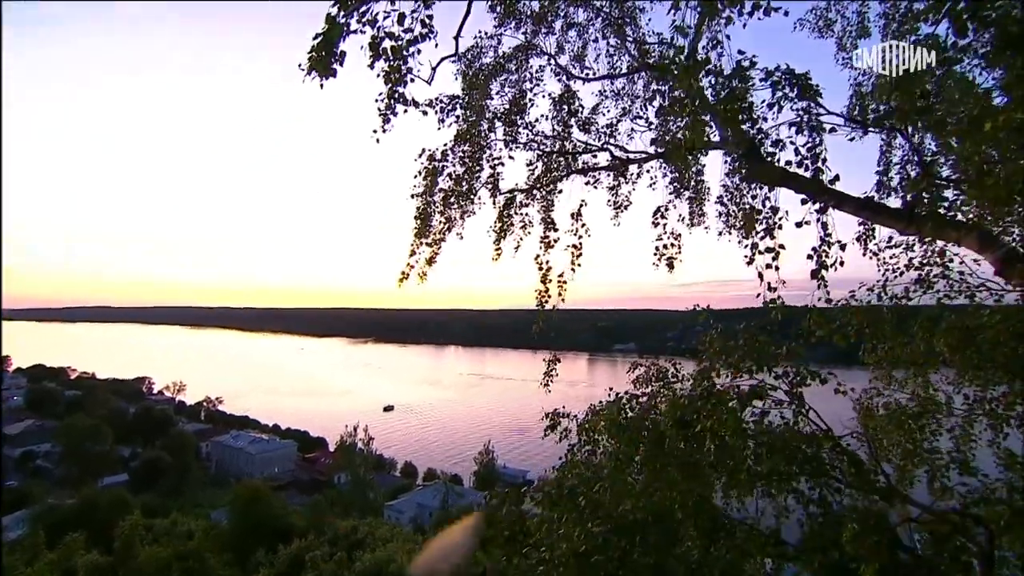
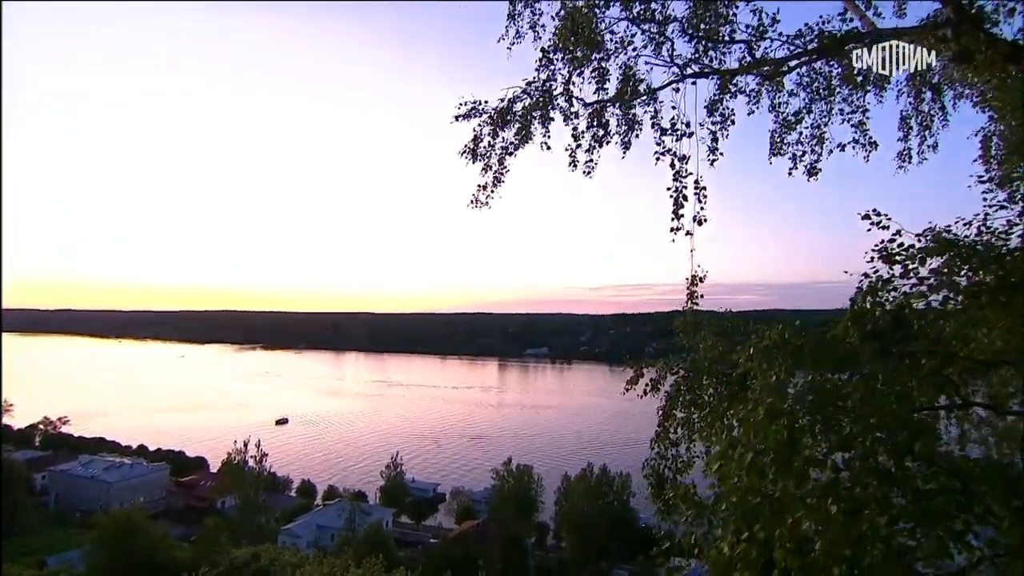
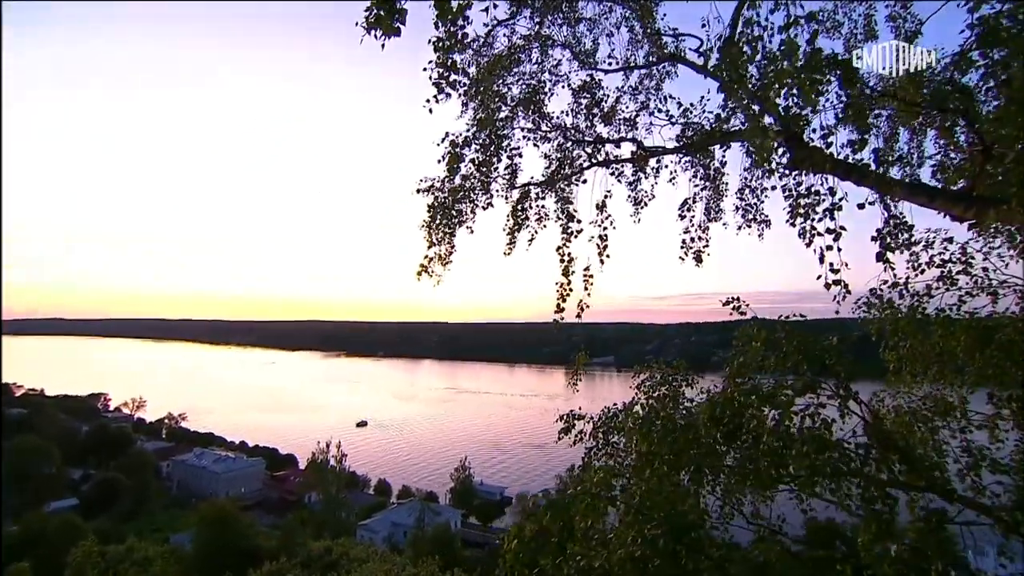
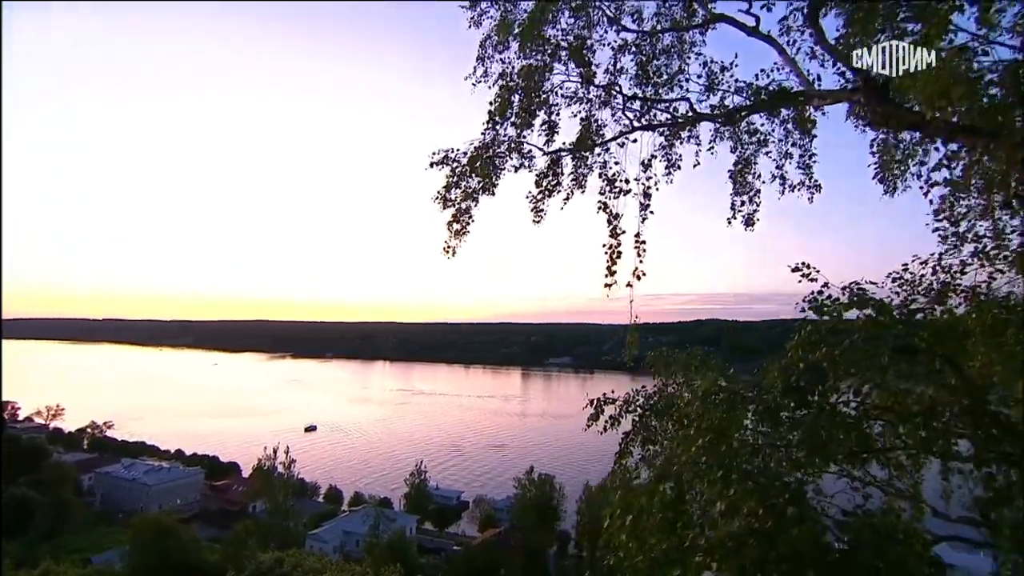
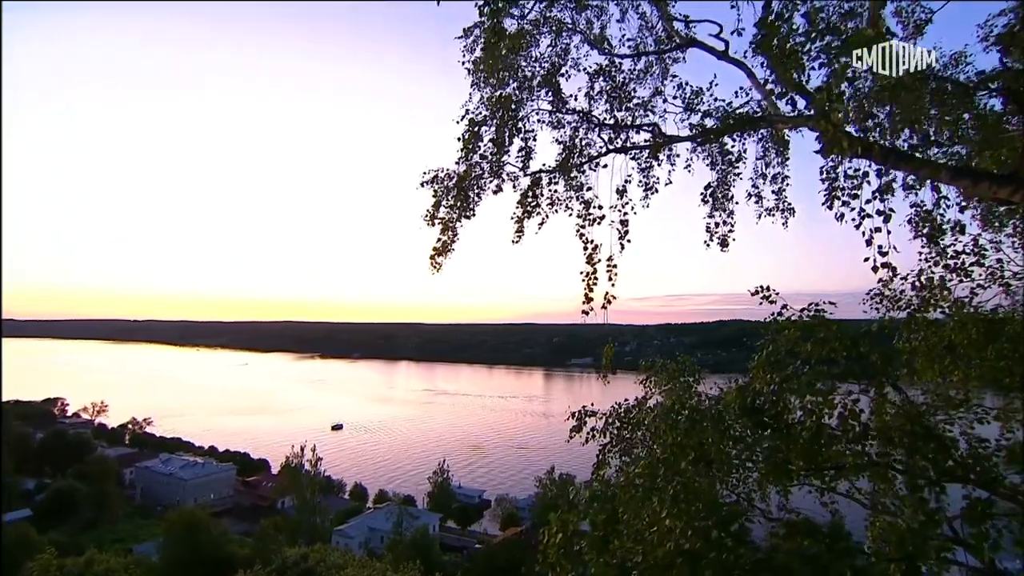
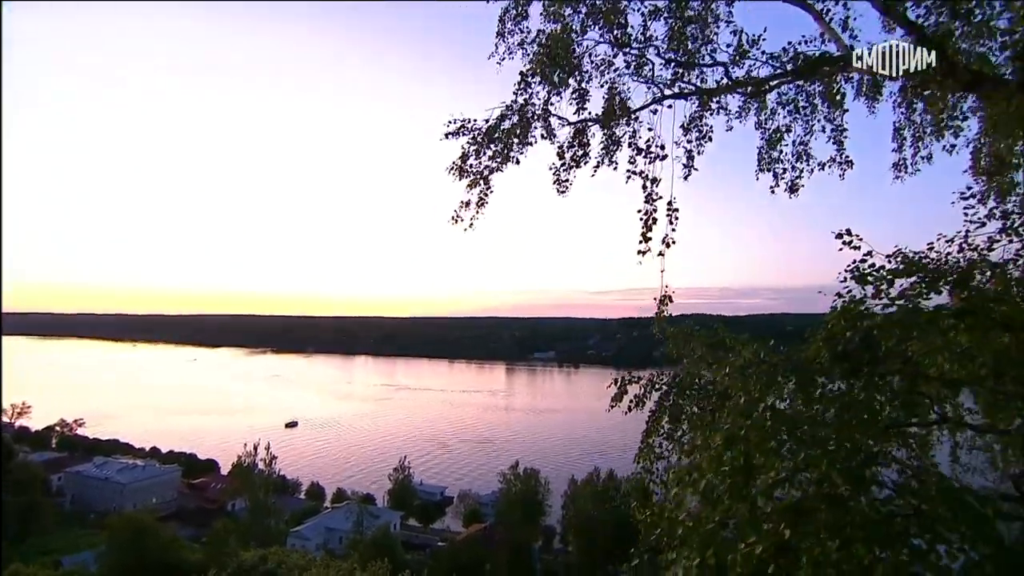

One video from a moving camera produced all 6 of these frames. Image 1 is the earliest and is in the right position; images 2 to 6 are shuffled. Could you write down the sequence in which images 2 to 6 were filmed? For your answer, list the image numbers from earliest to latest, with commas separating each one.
3, 5, 4, 6, 2
